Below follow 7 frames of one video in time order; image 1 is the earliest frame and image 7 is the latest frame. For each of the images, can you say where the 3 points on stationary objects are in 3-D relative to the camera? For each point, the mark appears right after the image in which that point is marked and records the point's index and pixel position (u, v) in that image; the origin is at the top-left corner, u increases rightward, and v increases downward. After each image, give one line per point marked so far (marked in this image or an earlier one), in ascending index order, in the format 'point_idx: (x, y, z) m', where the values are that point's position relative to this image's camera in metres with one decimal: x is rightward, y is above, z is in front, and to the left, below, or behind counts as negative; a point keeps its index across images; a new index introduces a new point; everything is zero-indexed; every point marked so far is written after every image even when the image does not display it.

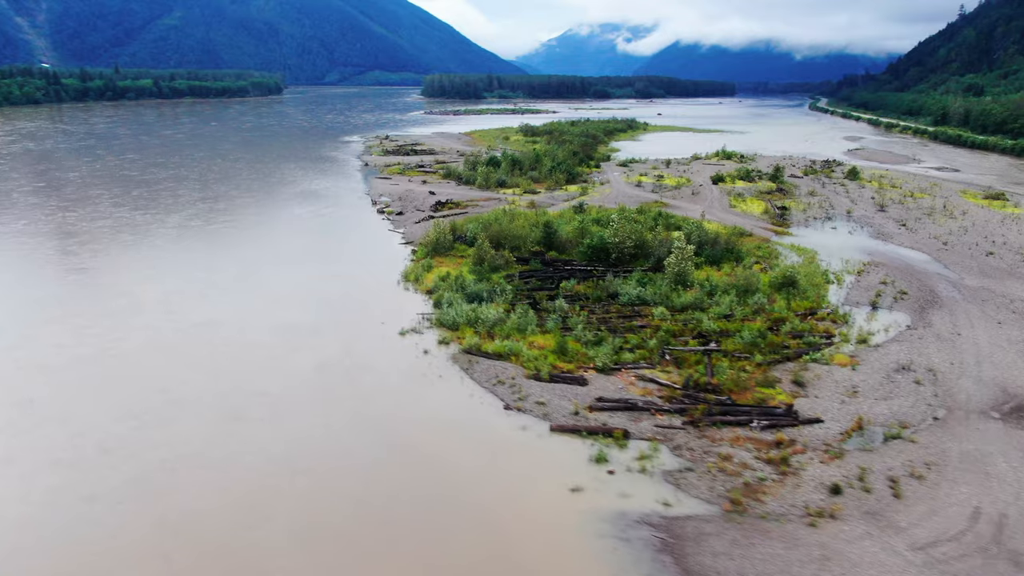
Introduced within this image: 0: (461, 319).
0: (-1.2, -0.7, +18.1) m
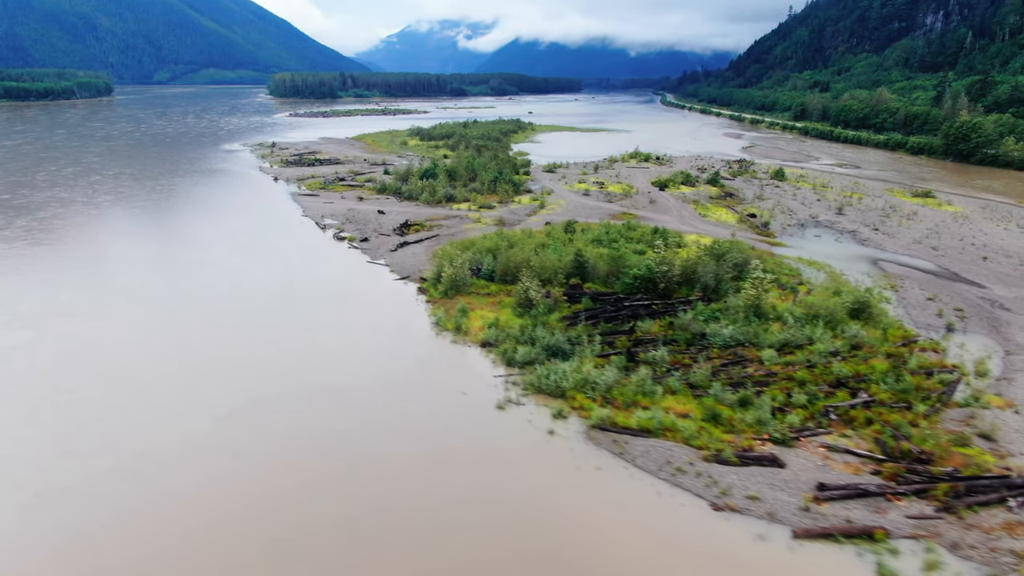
0: (+1.1, -1.9, +15.3) m
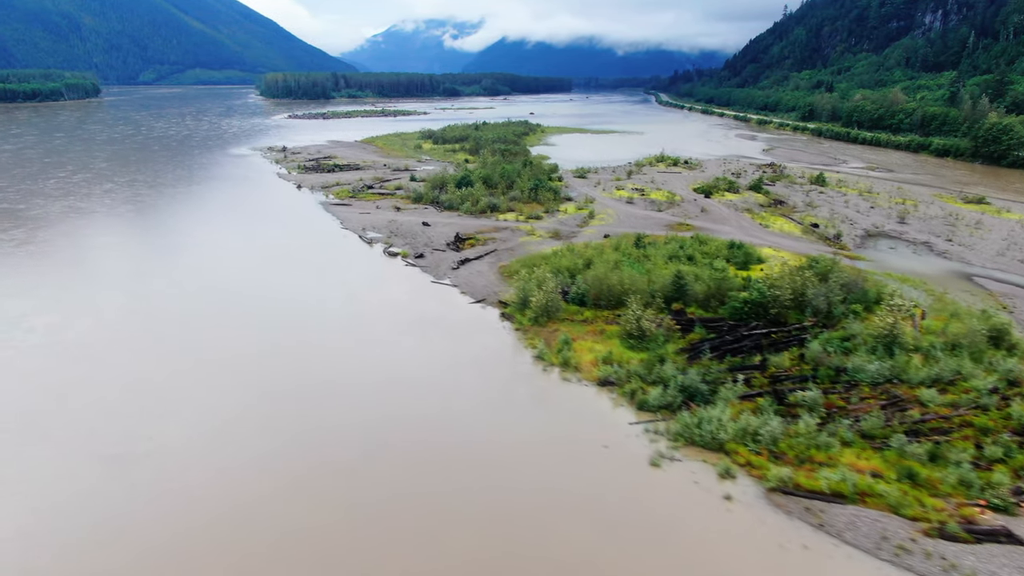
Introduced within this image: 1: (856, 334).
0: (+3.7, -2.5, +13.5) m
1: (+8.1, -1.1, +18.5) m
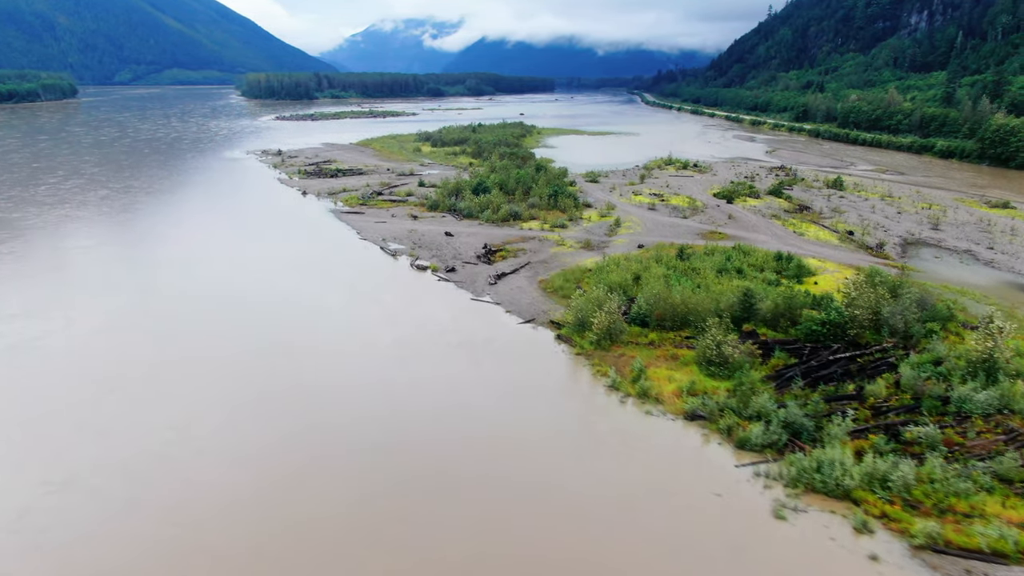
0: (+5.3, -3.0, +12.2) m
1: (+9.6, -1.5, +17.3) m
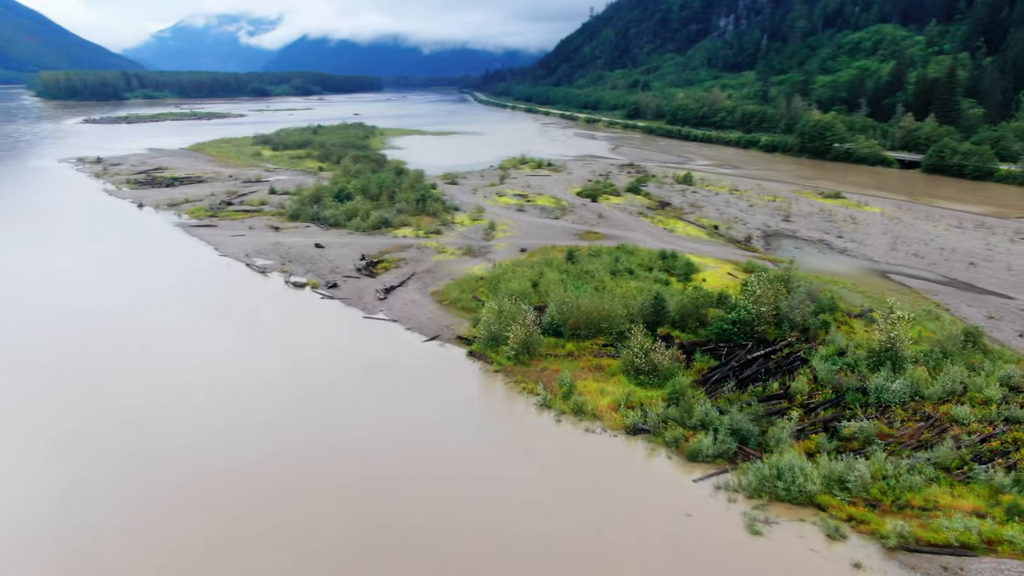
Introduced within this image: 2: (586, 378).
0: (+4.6, -3.1, +12.2) m
1: (+7.7, -1.4, +18.0) m
2: (+1.5, -1.9, +16.7) m
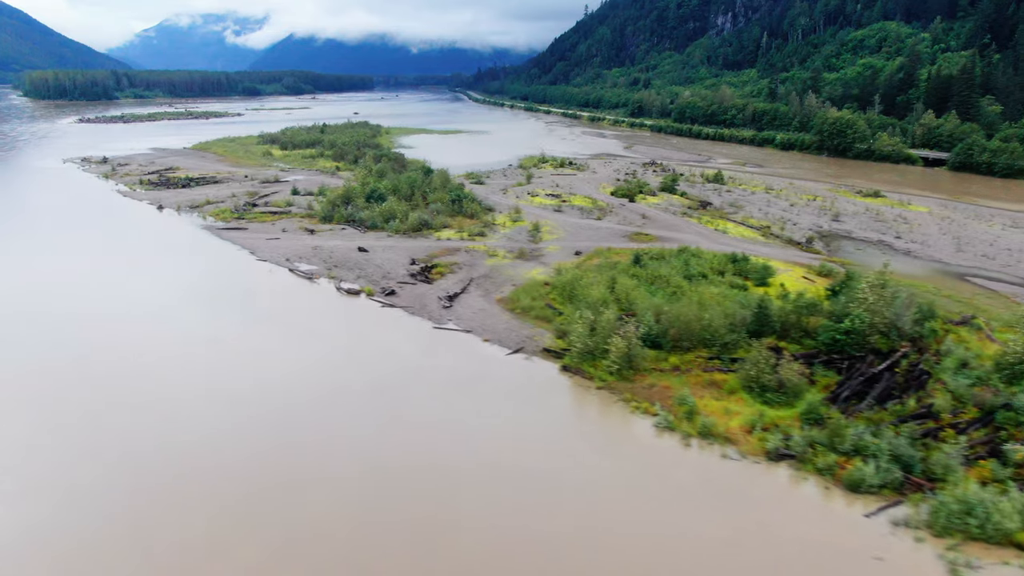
0: (+6.9, -3.2, +10.8) m
1: (+9.9, -1.5, +16.7) m
2: (+3.7, -2.1, +15.3) m
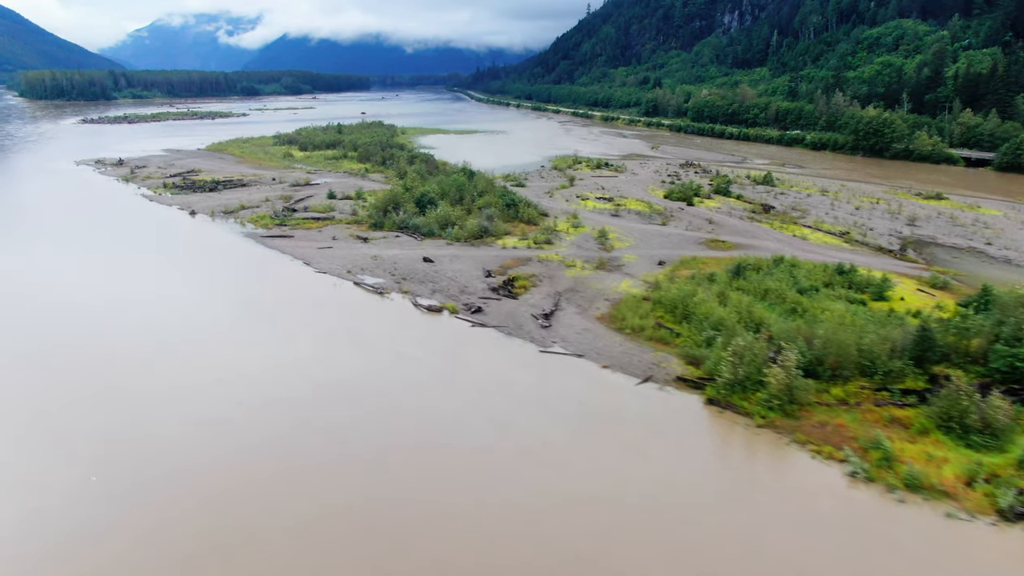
0: (+9.6, -3.6, +8.9) m
1: (+12.5, -1.9, +14.7) m
2: (+6.4, -2.5, +13.3) m
